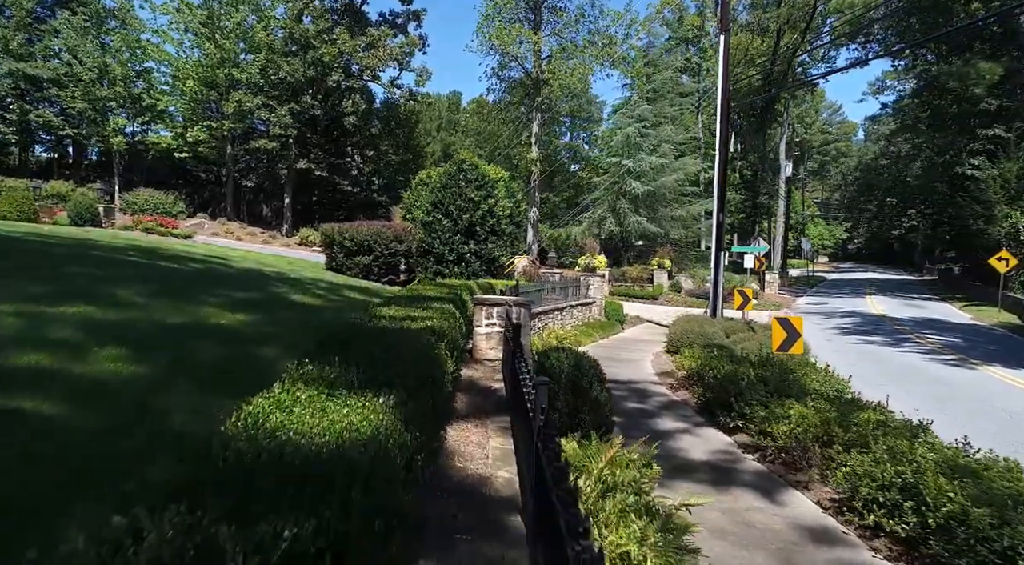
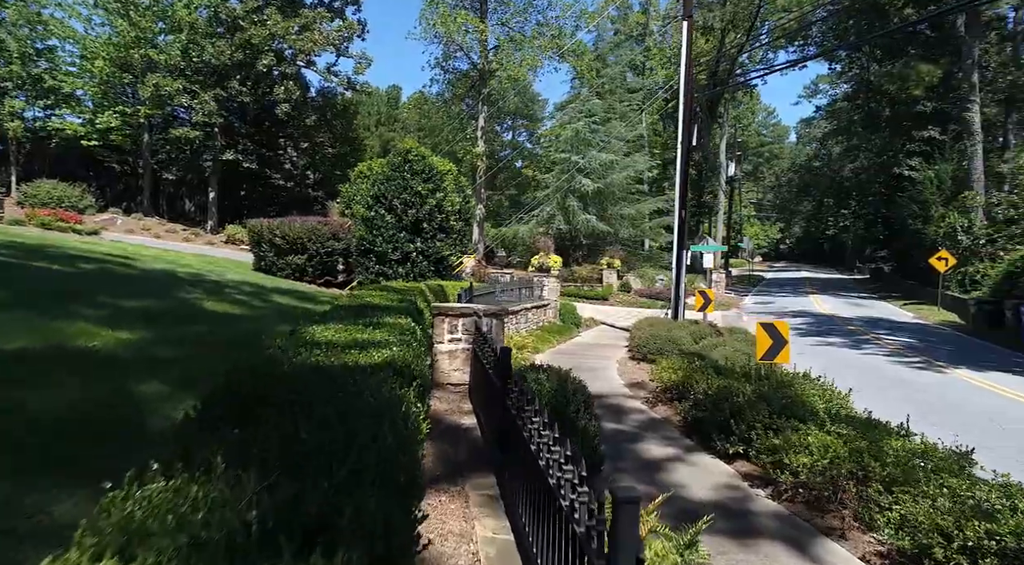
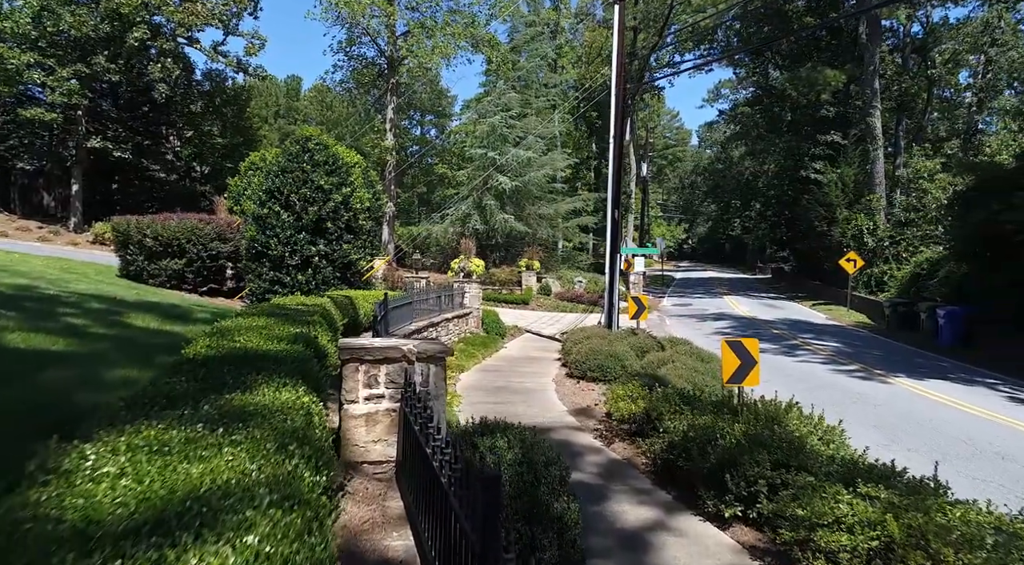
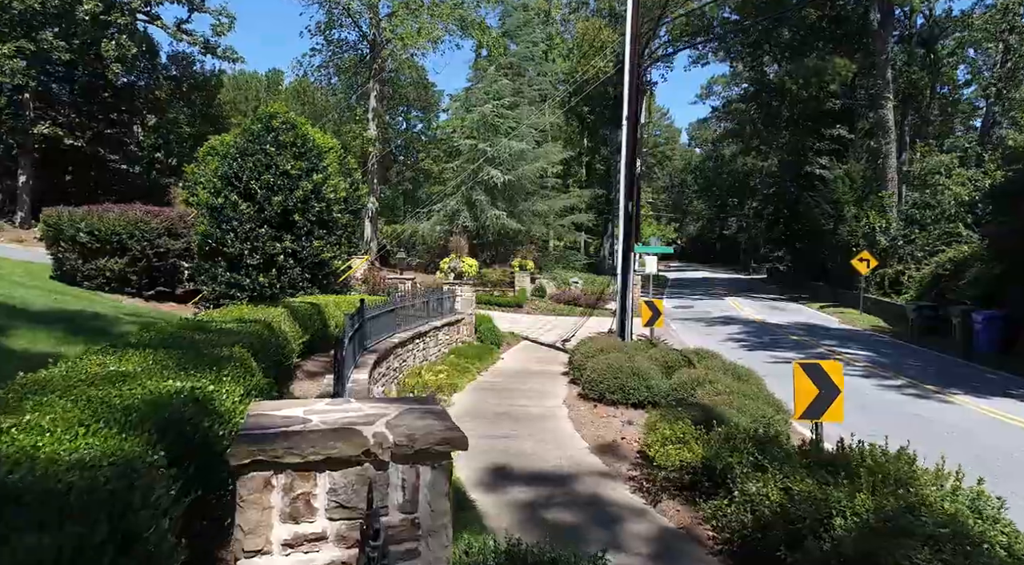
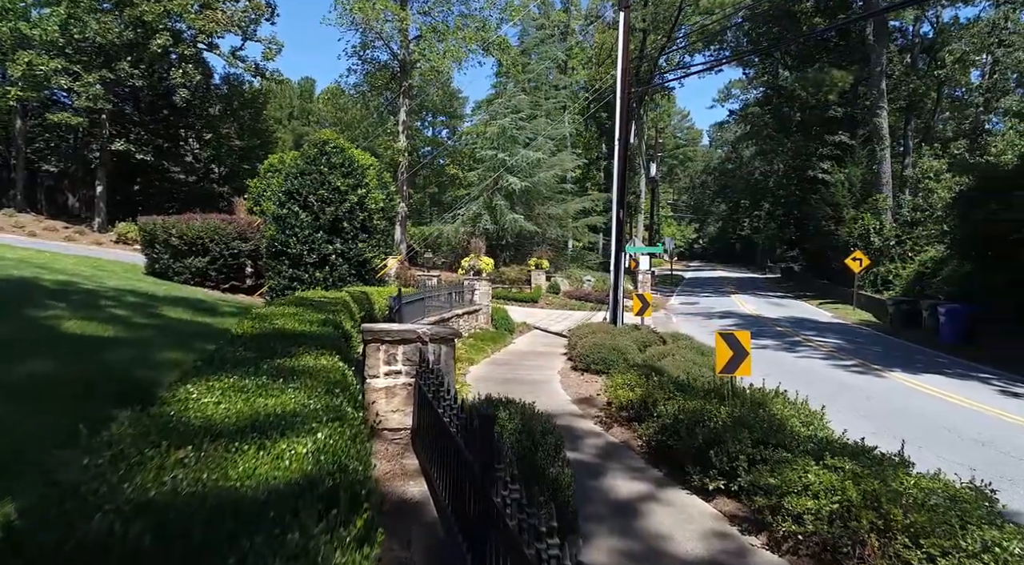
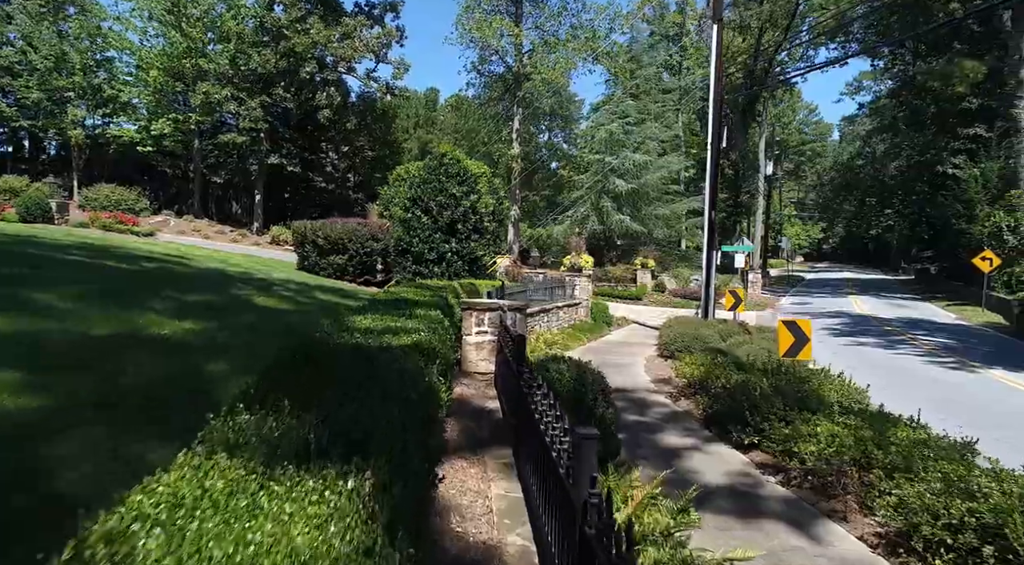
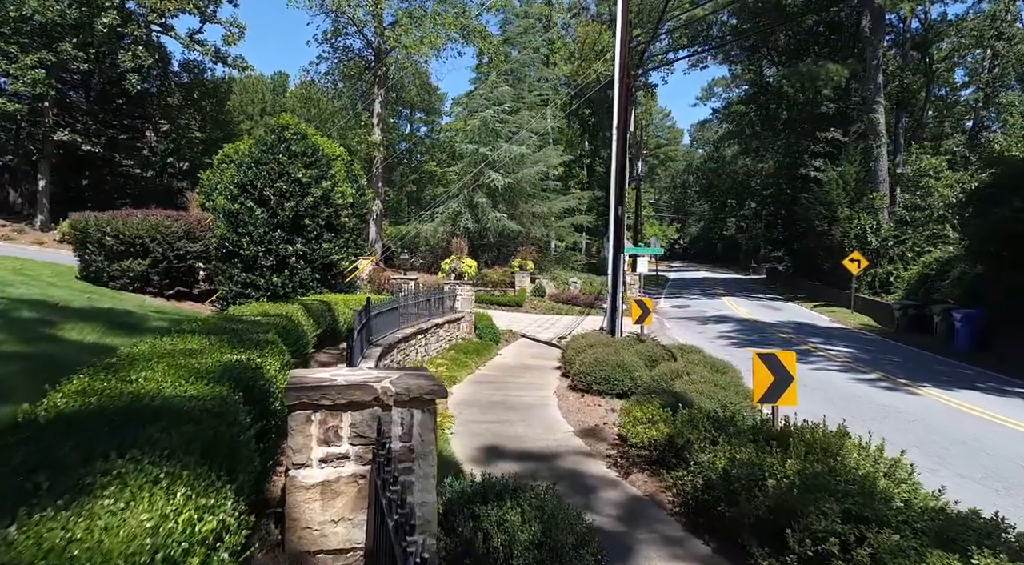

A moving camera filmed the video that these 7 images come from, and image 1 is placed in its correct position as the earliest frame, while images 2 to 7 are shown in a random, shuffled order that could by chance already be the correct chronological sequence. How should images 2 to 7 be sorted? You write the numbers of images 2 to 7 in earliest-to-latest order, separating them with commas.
6, 2, 5, 3, 7, 4
